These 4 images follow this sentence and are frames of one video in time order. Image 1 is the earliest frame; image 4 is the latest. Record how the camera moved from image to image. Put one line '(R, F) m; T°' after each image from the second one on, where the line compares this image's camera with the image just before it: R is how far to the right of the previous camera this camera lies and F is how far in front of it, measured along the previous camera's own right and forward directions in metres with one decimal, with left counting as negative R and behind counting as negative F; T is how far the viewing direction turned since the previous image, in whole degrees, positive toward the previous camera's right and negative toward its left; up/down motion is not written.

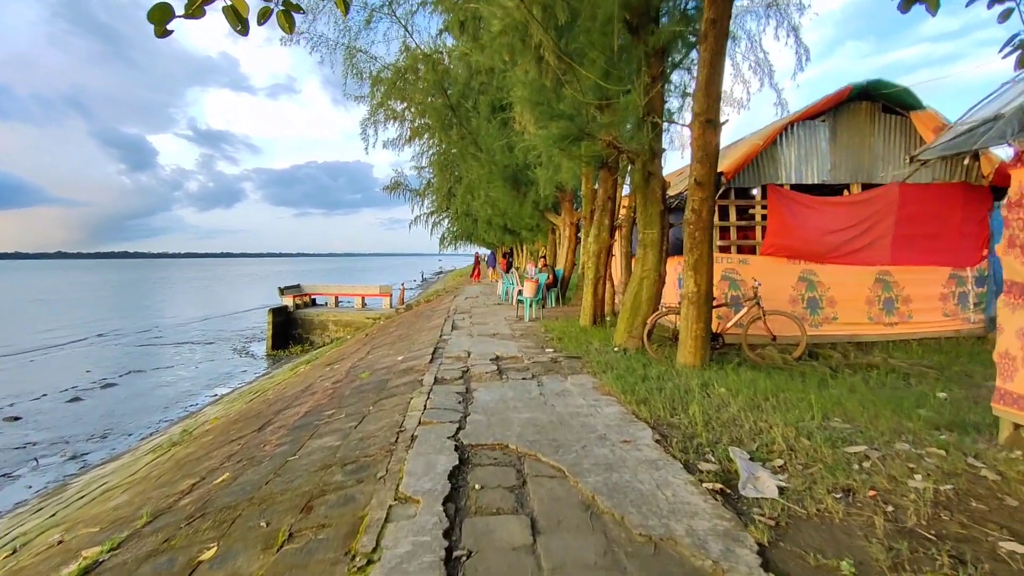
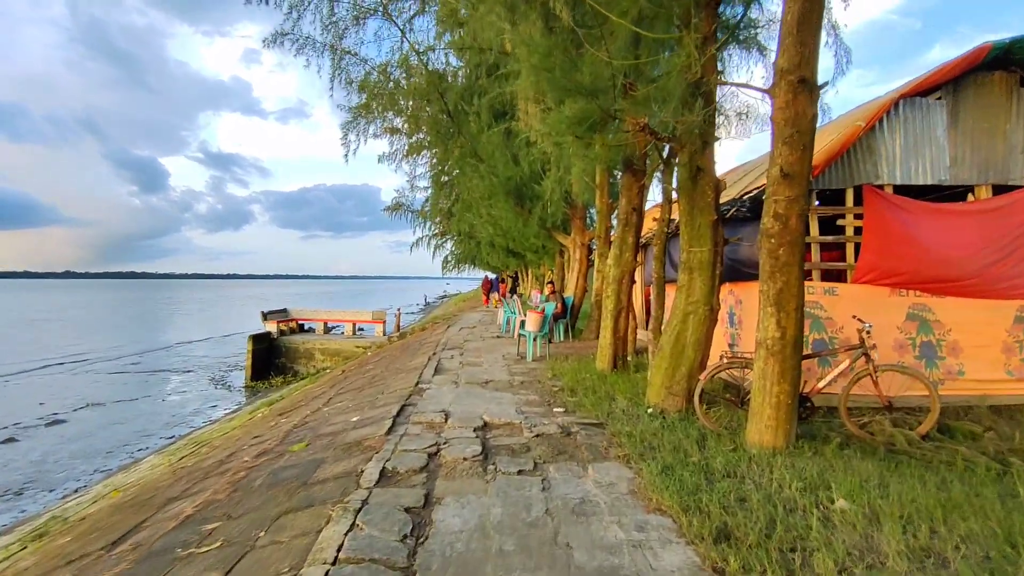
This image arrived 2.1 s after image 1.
(+0.1, +2.2) m; -1°
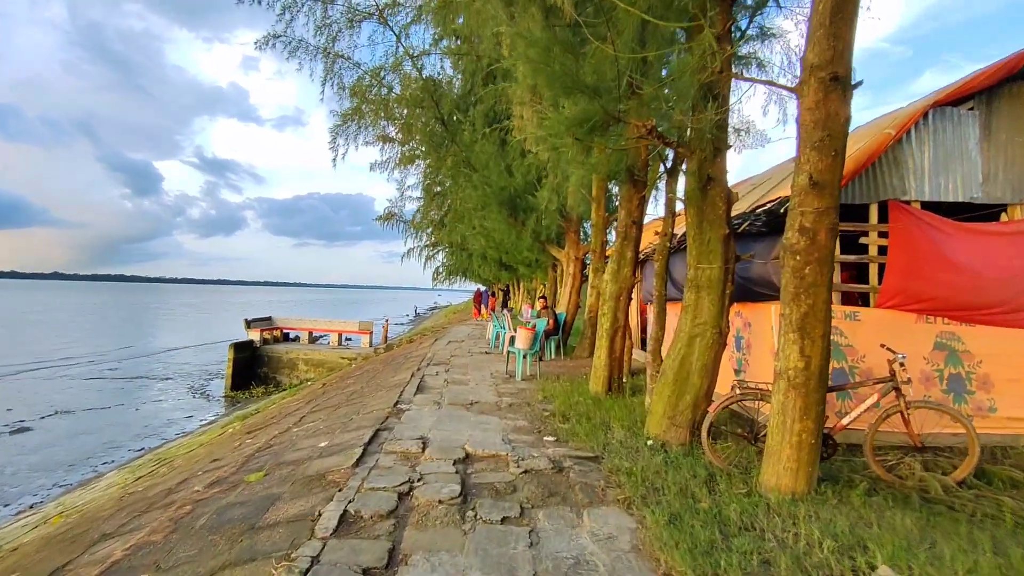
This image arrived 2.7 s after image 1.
(0.0, +0.6) m; +1°
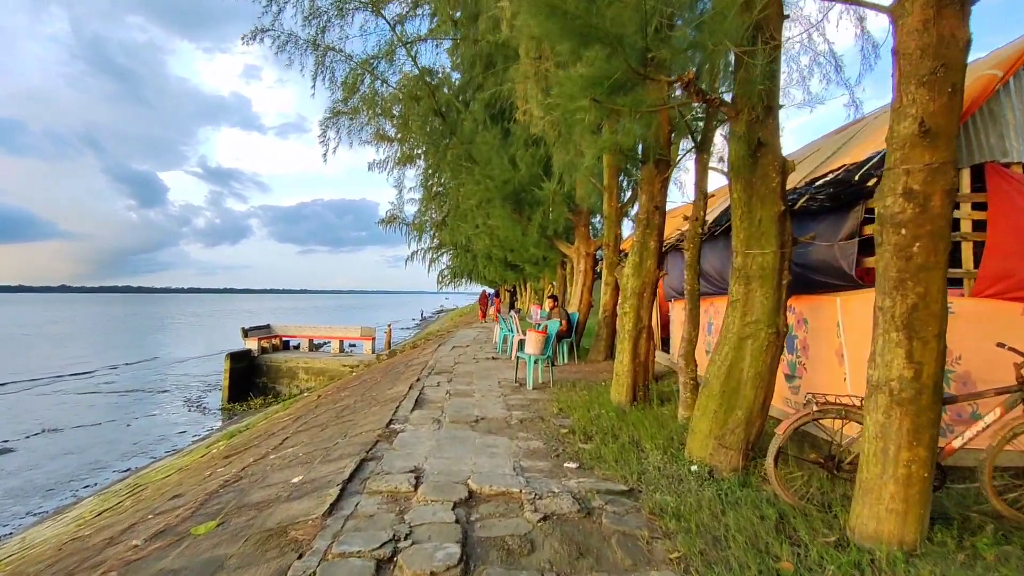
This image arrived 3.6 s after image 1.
(0.0, +1.0) m; -1°
